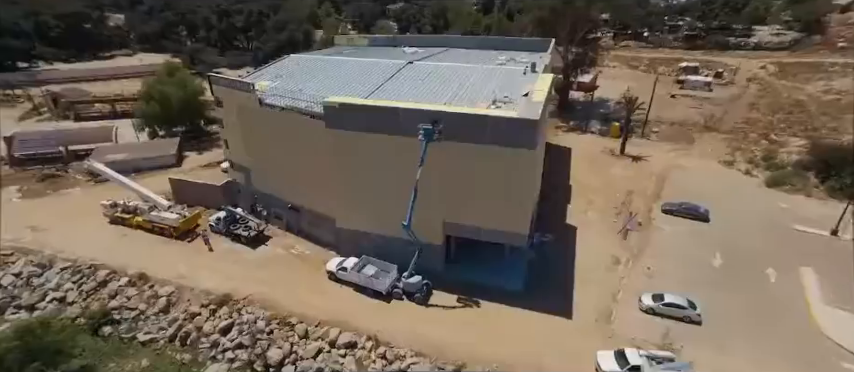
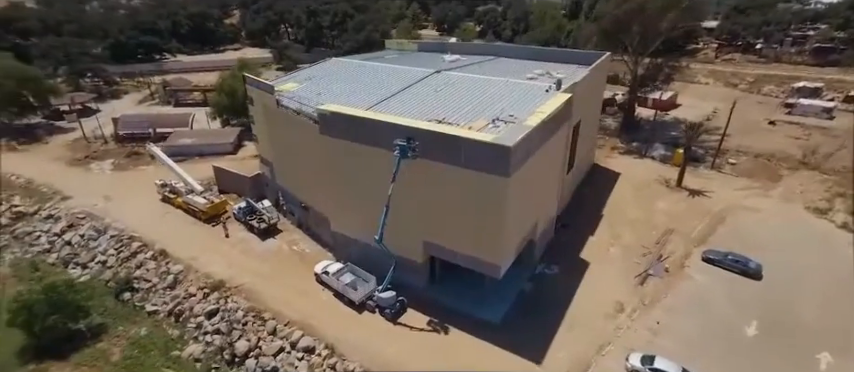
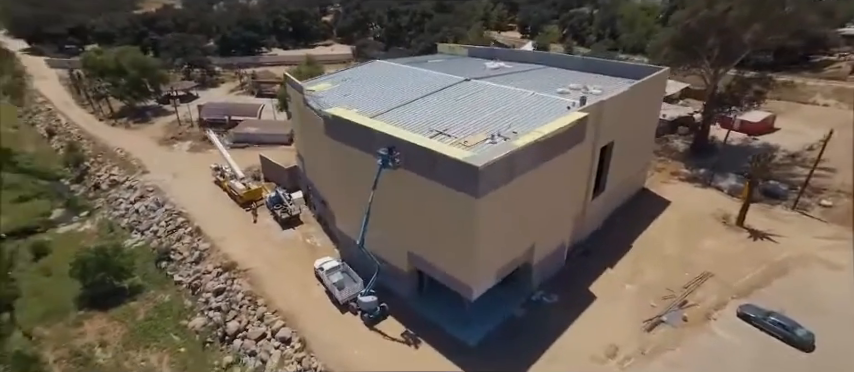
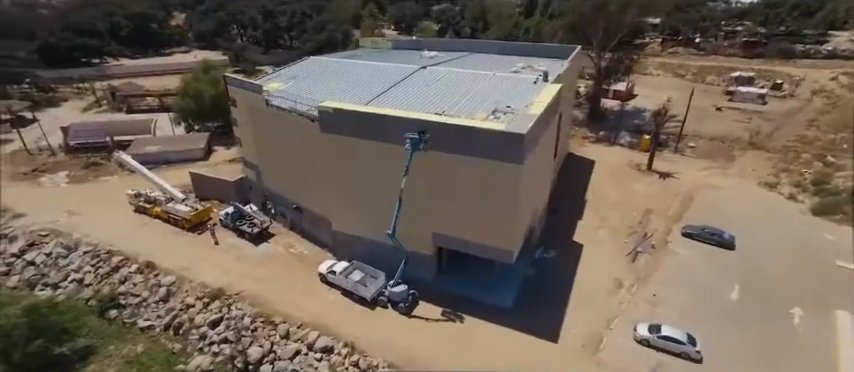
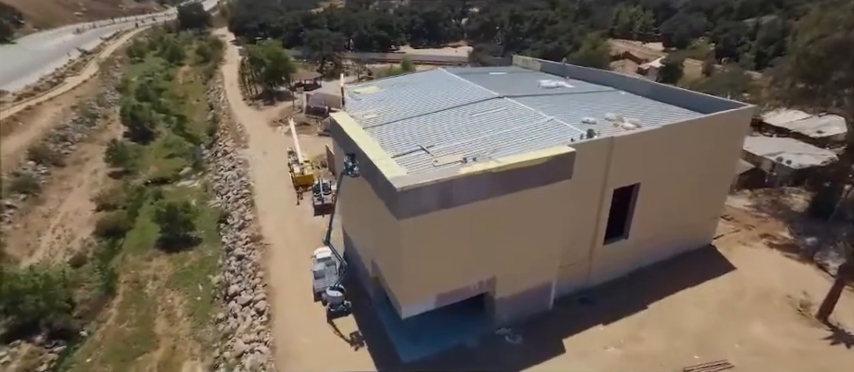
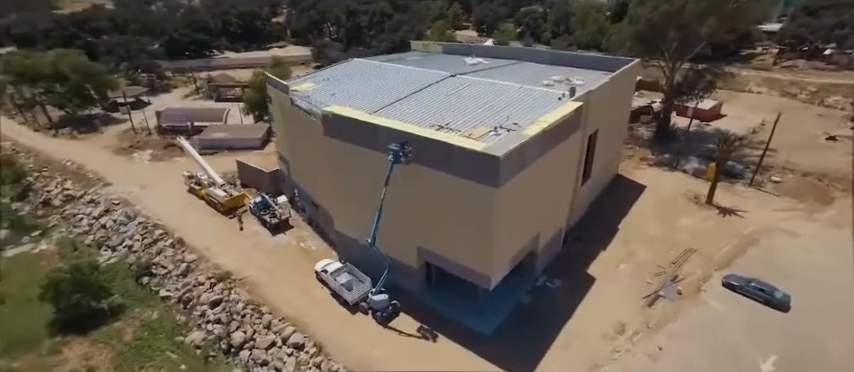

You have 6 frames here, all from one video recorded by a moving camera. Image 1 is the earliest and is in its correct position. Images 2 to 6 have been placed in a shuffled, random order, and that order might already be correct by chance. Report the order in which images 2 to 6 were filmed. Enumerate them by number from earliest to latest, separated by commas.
4, 2, 6, 3, 5
